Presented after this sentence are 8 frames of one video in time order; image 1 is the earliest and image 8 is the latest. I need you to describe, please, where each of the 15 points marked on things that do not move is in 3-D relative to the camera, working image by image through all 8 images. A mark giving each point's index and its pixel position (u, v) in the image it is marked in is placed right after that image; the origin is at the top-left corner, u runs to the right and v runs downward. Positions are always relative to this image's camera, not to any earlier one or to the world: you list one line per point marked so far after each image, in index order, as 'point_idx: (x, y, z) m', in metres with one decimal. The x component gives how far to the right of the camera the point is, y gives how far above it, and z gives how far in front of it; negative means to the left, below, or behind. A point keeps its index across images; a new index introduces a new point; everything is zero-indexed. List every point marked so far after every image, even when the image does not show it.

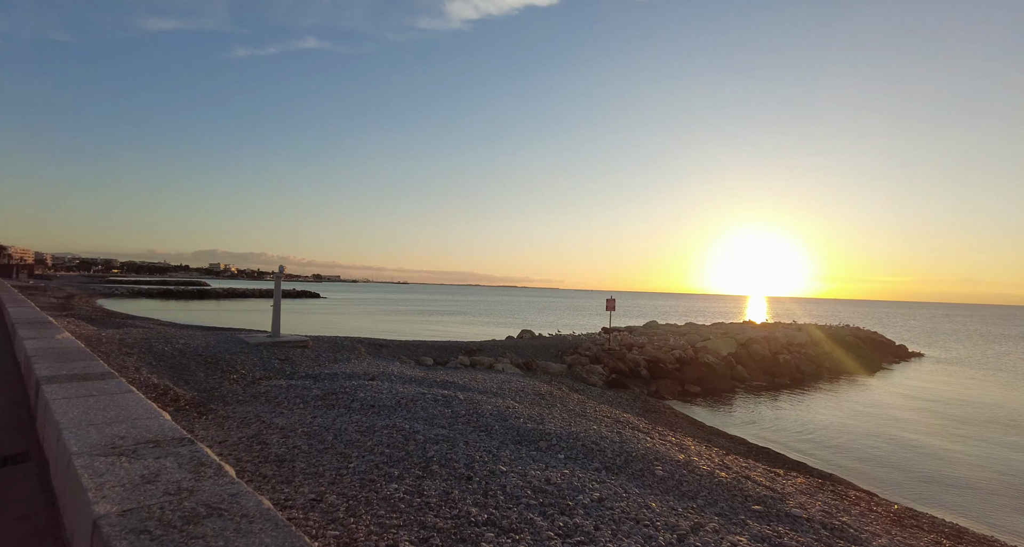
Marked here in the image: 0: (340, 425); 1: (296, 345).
0: (-2.6, -2.3, +7.7) m
1: (-6.8, -2.2, +16.0) m
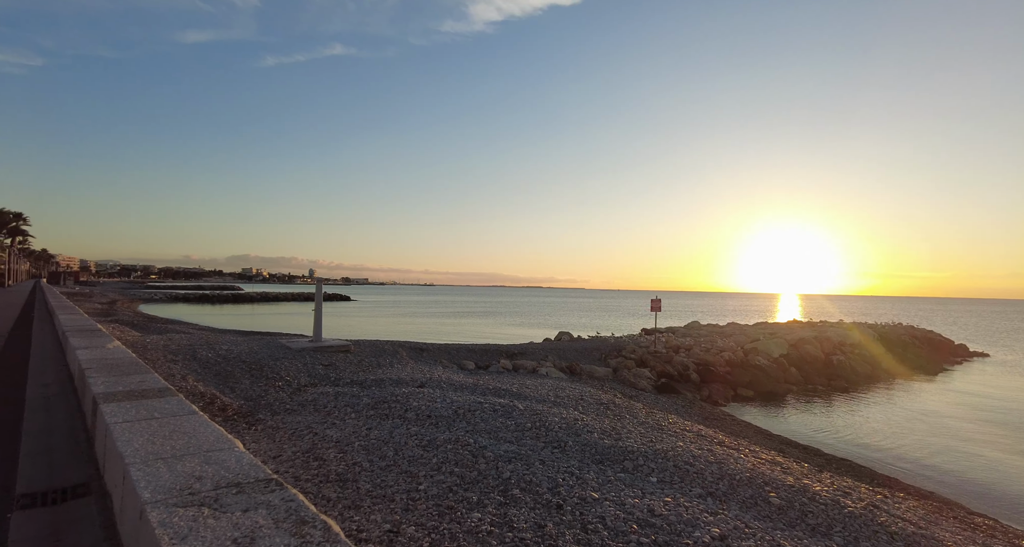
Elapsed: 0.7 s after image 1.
0: (-1.6, -2.4, +7.3) m
1: (-5.3, -2.4, +15.7) m
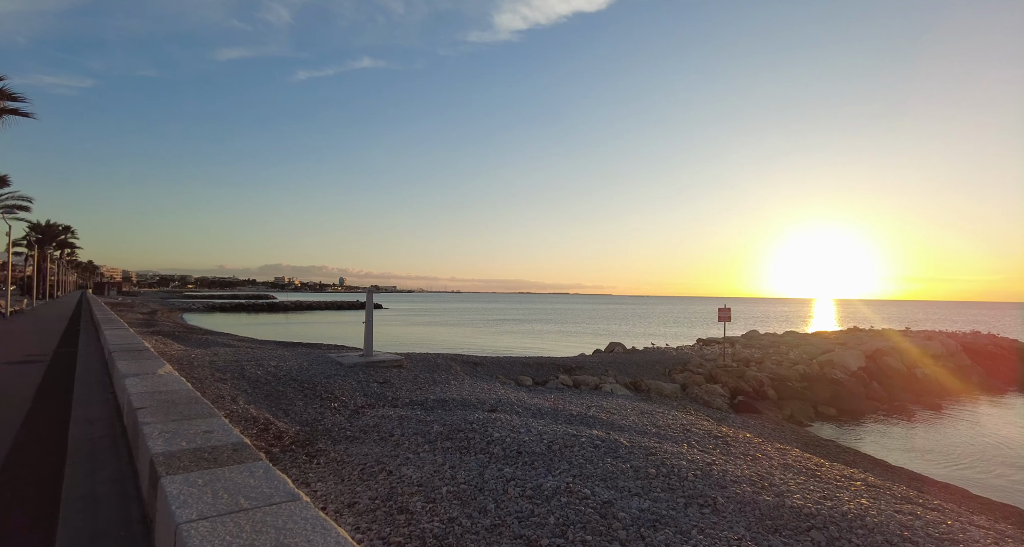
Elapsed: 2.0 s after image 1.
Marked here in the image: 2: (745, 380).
0: (-0.2, -2.5, +6.1) m
1: (-3.5, -2.7, +14.7) m
2: (+8.1, -3.7, +17.8) m
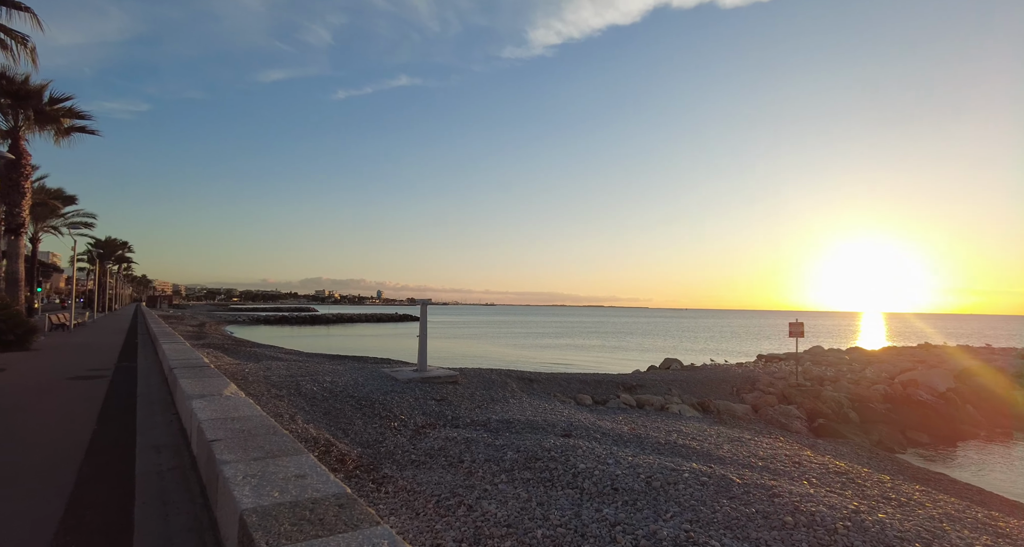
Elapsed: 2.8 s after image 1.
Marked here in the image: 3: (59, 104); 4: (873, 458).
0: (+0.9, -2.6, +5.3) m
1: (-1.8, -3.0, +14.1) m
2: (+10.0, -4.1, +16.4) m
3: (-14.7, +5.5, +16.5) m
4: (+8.1, -4.2, +11.5) m
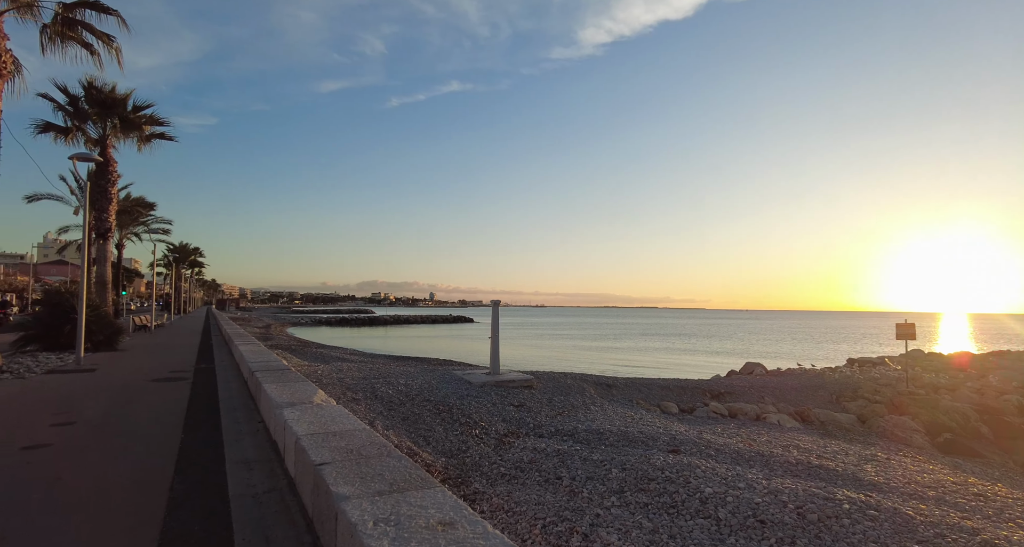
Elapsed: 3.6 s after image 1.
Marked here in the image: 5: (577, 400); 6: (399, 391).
0: (+2.1, -2.5, +4.3) m
1: (+0.2, -3.0, +13.3) m
2: (+12.2, -3.9, +14.5) m
3: (-12.4, +5.4, +17.0) m
4: (+9.9, -4.0, +9.7) m
5: (+1.6, -3.2, +12.8) m
6: (-2.7, -2.8, +11.9) m
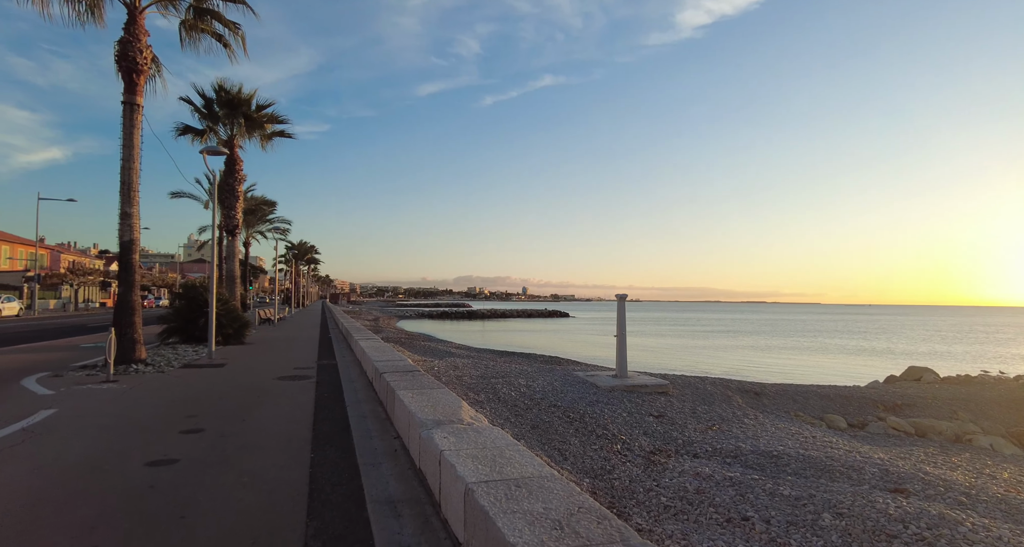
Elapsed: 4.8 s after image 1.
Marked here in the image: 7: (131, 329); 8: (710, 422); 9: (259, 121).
0: (+3.5, -2.4, +2.5) m
1: (+3.3, -2.7, +11.8) m
2: (+15.3, -3.6, +10.7) m
3: (-8.5, +5.6, +17.5) m
4: (+12.2, -3.8, +6.5) m
5: (+4.6, -3.0, +10.9) m
6: (+0.2, -2.6, +10.9) m
7: (-6.6, -1.0, +8.8) m
8: (+4.0, -2.9, +10.2) m
9: (-8.5, +5.1, +17.1) m
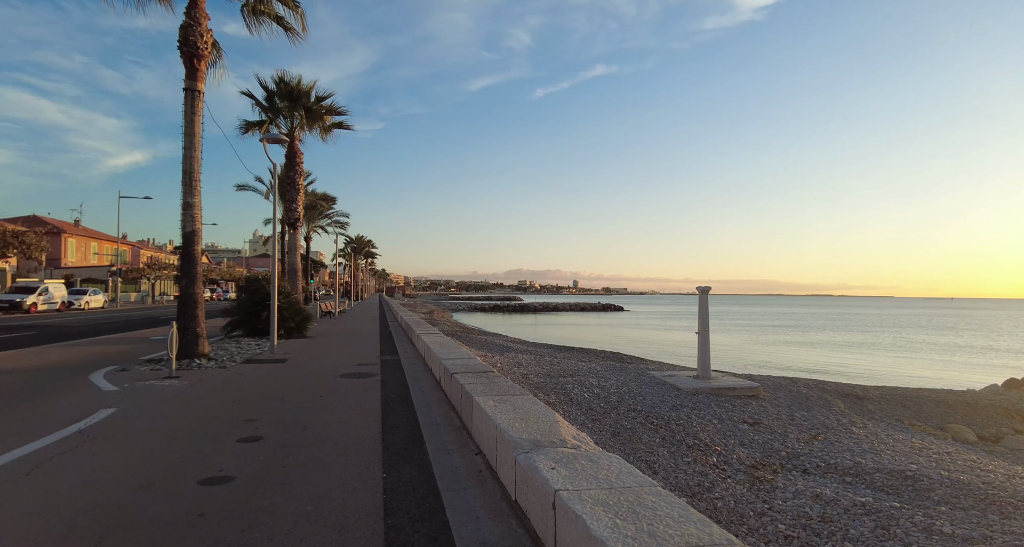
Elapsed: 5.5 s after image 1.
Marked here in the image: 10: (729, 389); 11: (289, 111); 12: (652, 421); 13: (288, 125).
0: (+4.1, -2.3, +1.3) m
1: (+4.8, -2.5, +10.5) m
2: (+16.7, -3.4, +8.3) m
3: (-6.4, +5.9, +17.4) m
4: (+13.1, -3.6, +4.4) m
5: (+6.0, -2.7, +9.6) m
6: (+1.6, -2.4, +10.0) m
7: (-5.4, -0.8, +8.6) m
8: (+5.3, -2.7, +8.9) m
9: (-6.4, +5.4, +17.0) m
10: (+4.5, -2.4, +10.7) m
11: (-7.3, +5.3, +16.6) m
12: (+2.4, -2.5, +8.8) m
13: (-7.5, +5.0, +17.0) m
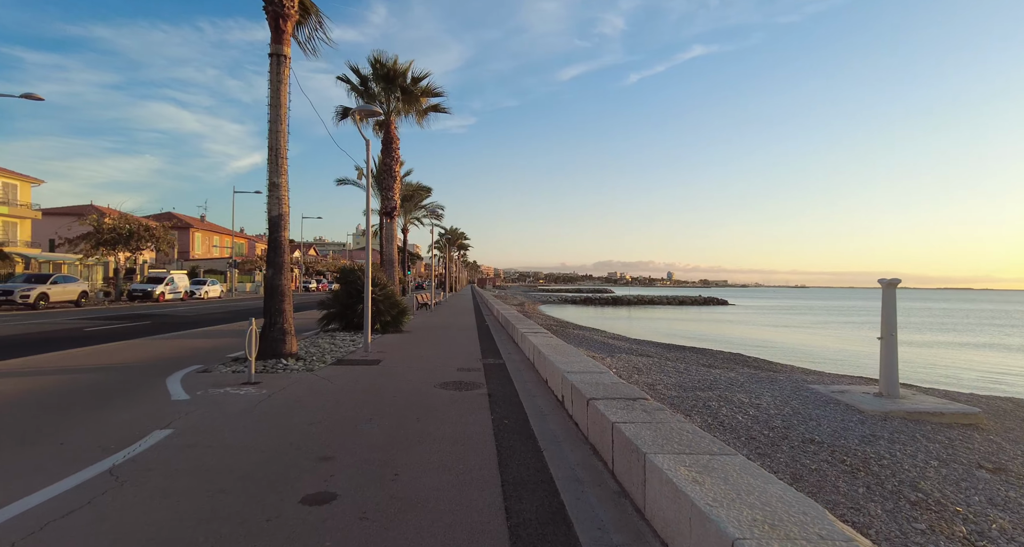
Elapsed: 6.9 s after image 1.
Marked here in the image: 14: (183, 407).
0: (+4.6, -2.3, -1.1) m
1: (+6.9, -2.3, +7.8) m
2: (+18.2, -3.2, +3.6) m
3: (-3.0, +6.2, +16.3) m
4: (+14.0, -3.5, +0.4) m
5: (+7.9, -2.6, +6.7) m
6: (+3.7, -2.2, +7.8) m
7: (-3.5, -0.7, +7.6) m
8: (+7.1, -2.6, +6.1) m
9: (-3.1, +5.7, +16.0) m
10: (+6.7, -2.2, +8.0) m
11: (-4.0, +5.6, +15.8) m
12: (+4.2, -2.4, +6.5) m
13: (-4.1, +5.3, +16.2) m
14: (-3.4, -1.4, +5.3) m
